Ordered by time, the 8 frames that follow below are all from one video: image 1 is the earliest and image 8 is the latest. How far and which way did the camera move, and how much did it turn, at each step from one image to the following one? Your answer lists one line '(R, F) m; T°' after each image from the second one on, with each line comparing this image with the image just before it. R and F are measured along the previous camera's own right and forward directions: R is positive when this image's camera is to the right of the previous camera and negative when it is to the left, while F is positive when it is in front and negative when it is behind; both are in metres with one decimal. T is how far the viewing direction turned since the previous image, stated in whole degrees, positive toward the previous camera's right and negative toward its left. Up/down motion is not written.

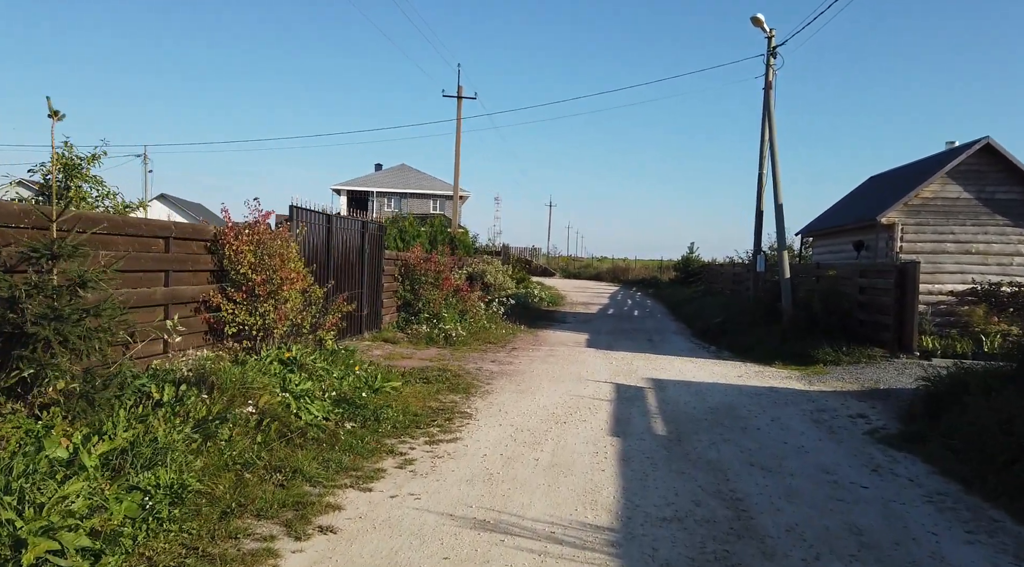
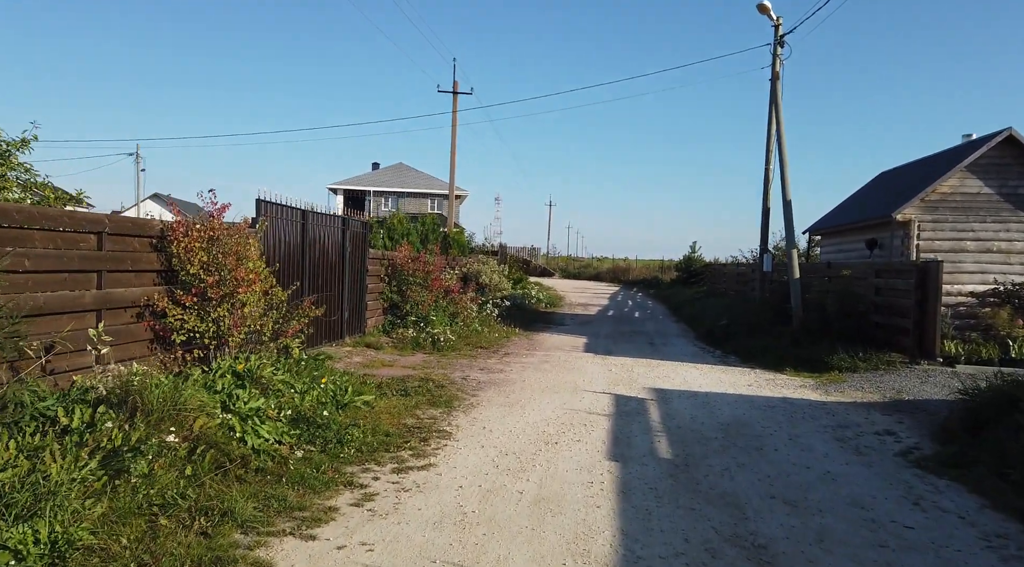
(+0.1, +0.9) m; 0°
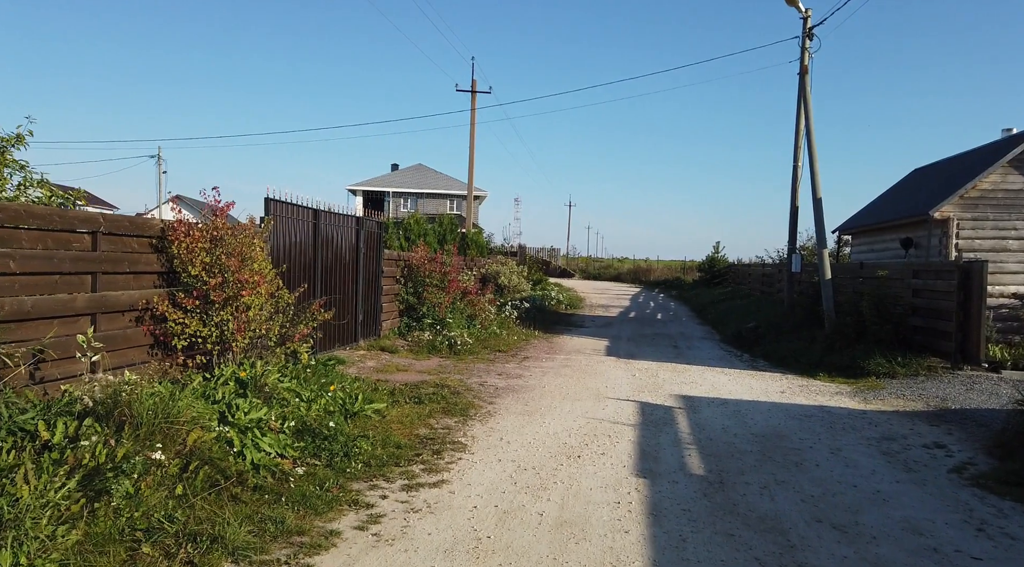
(0.0, +0.4) m; -1°
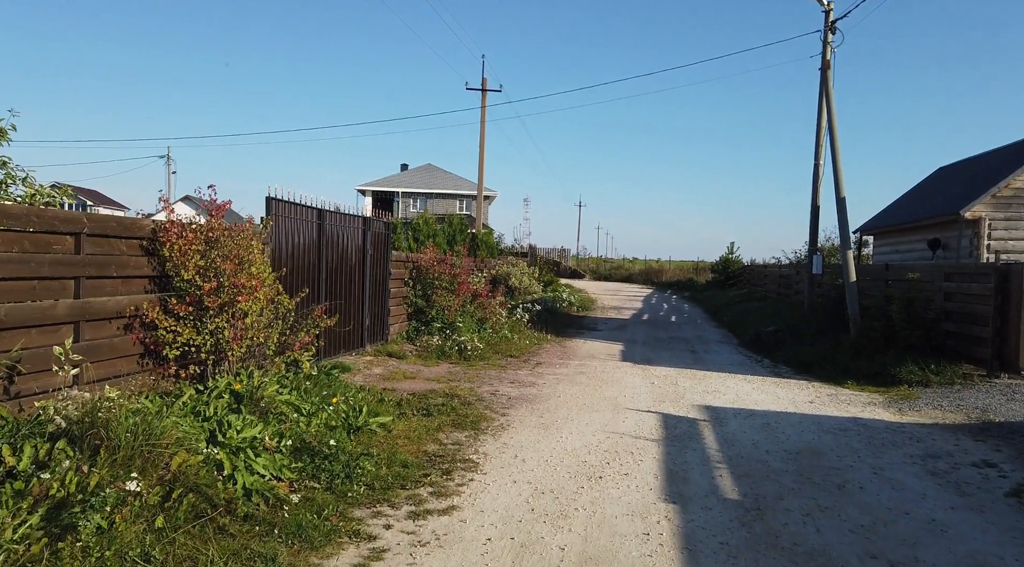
(0.0, +0.5) m; -1°
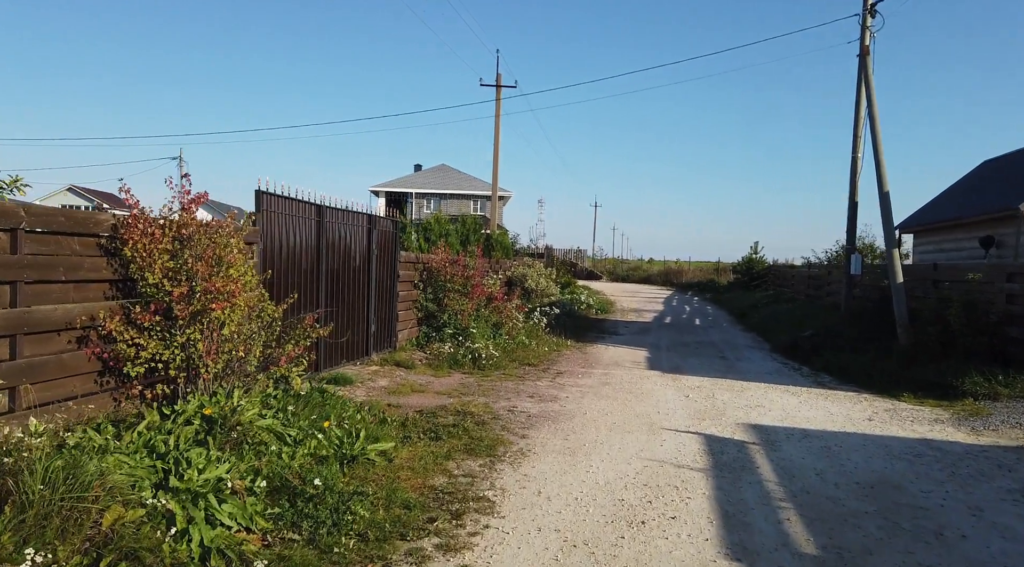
(-0.1, +0.9) m; -1°
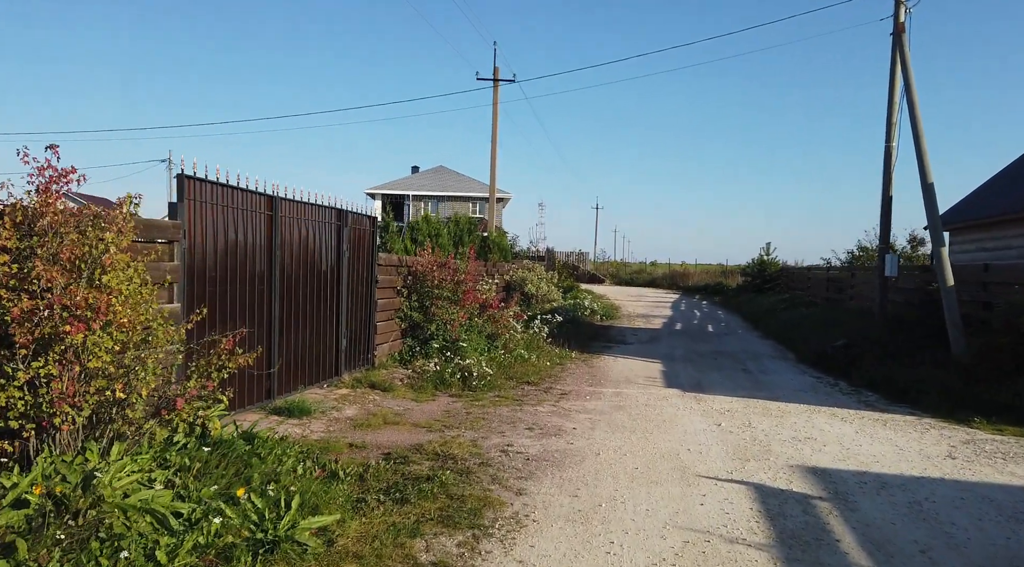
(+0.1, +1.5) m; 0°
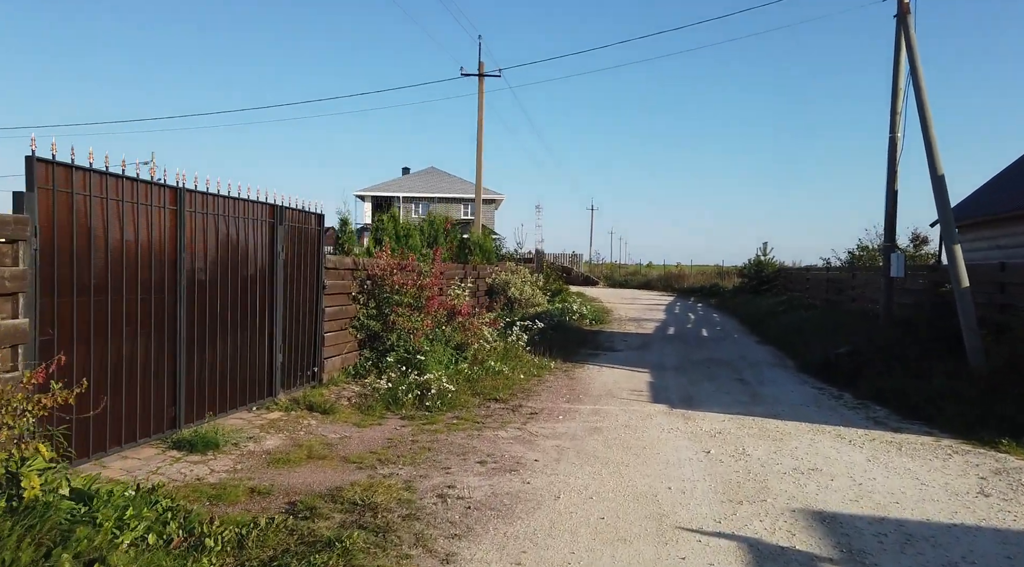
(+0.4, +1.1) m; 0°
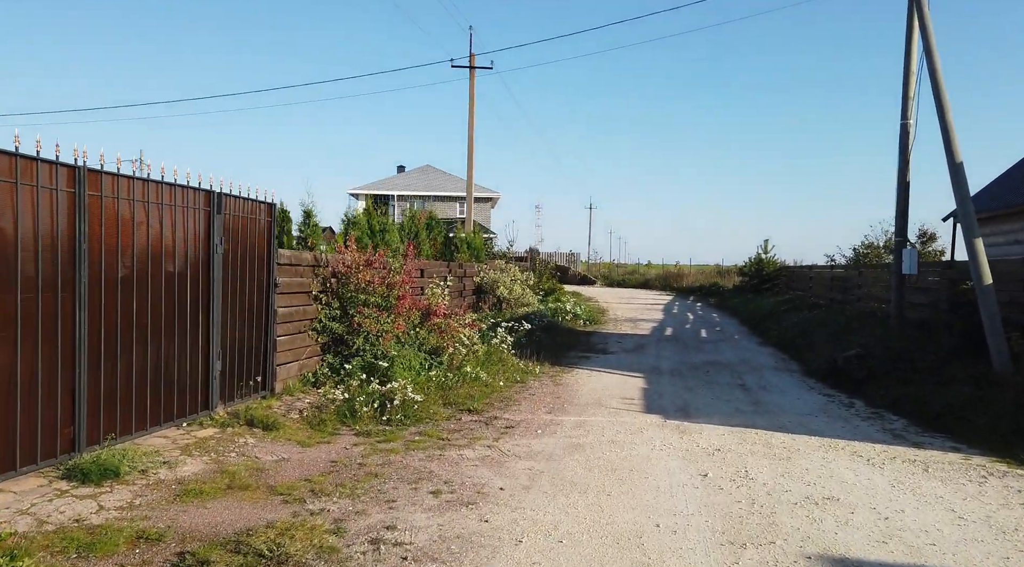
(+0.3, +0.9) m; 0°
